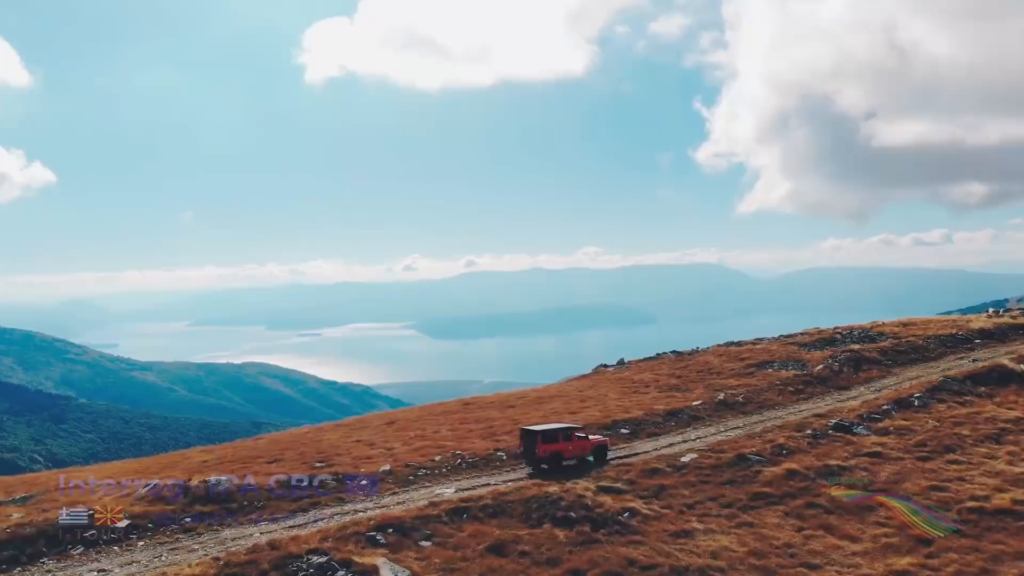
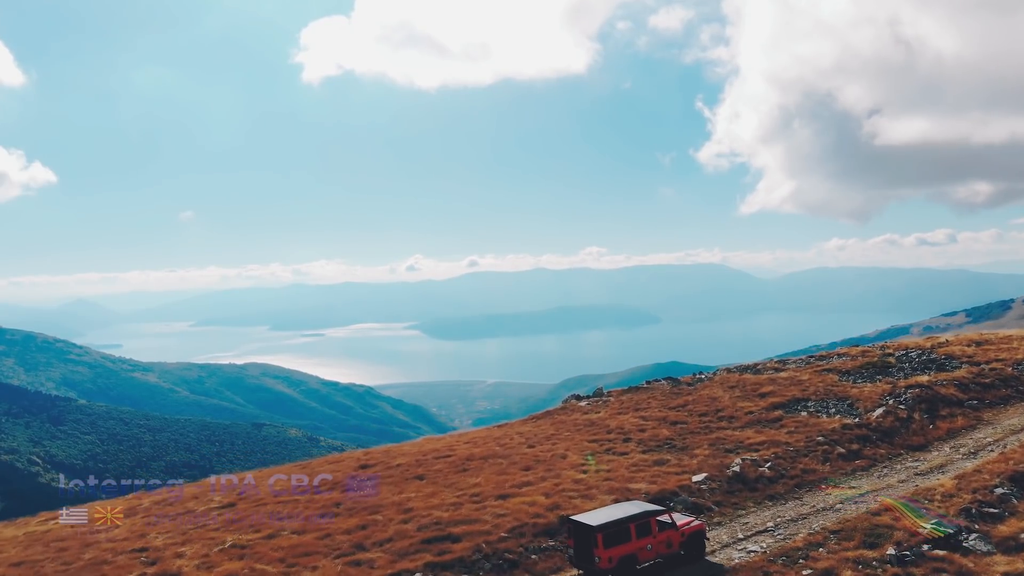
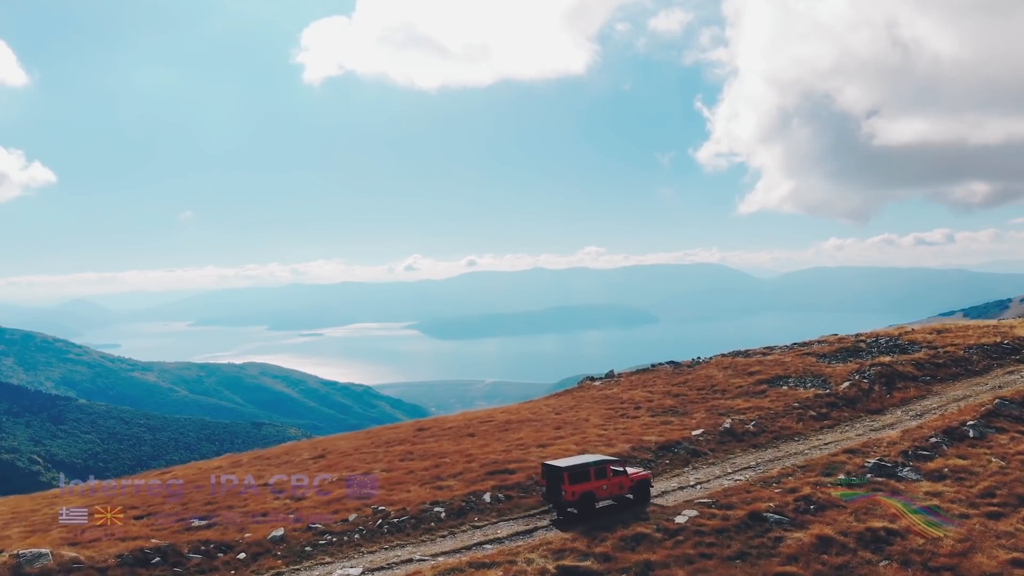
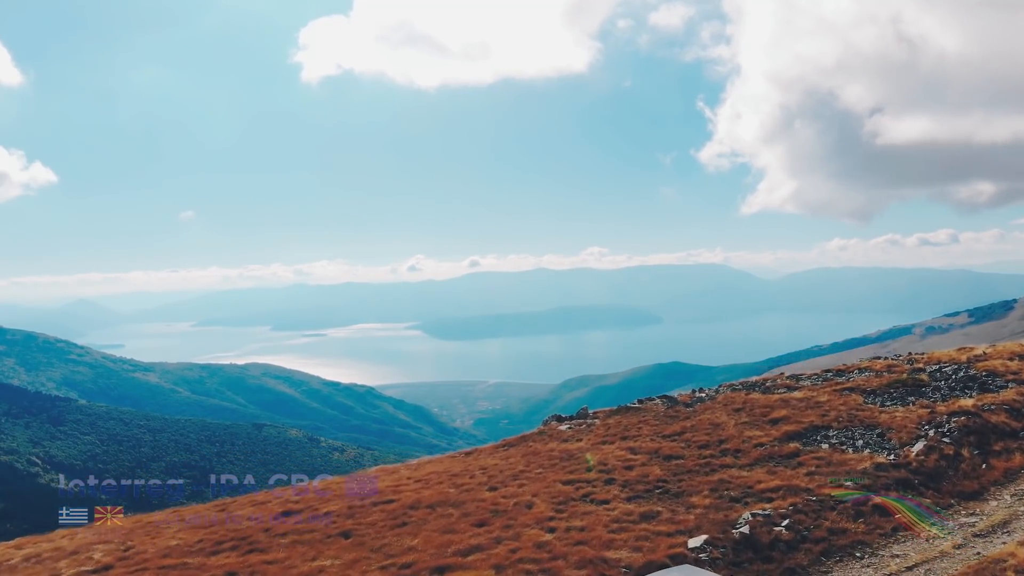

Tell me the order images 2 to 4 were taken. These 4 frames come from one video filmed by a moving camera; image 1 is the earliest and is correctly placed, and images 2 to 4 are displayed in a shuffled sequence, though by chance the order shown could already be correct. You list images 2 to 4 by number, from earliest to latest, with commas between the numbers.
3, 2, 4
